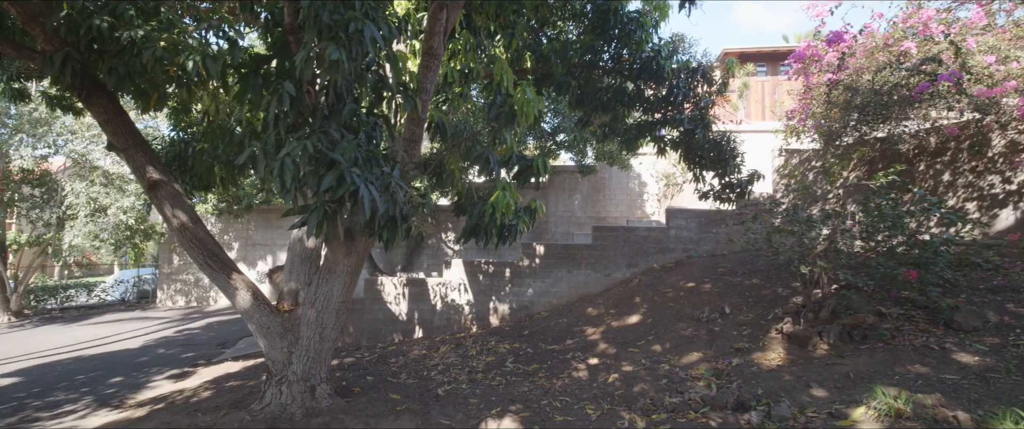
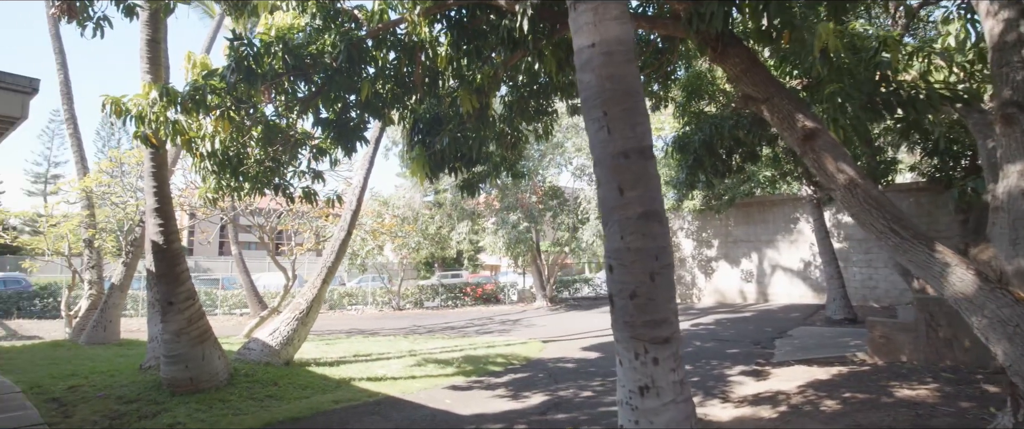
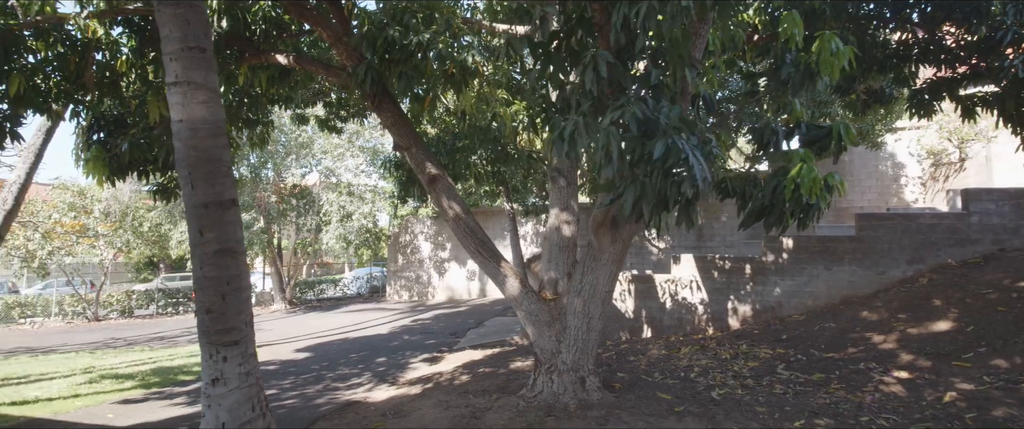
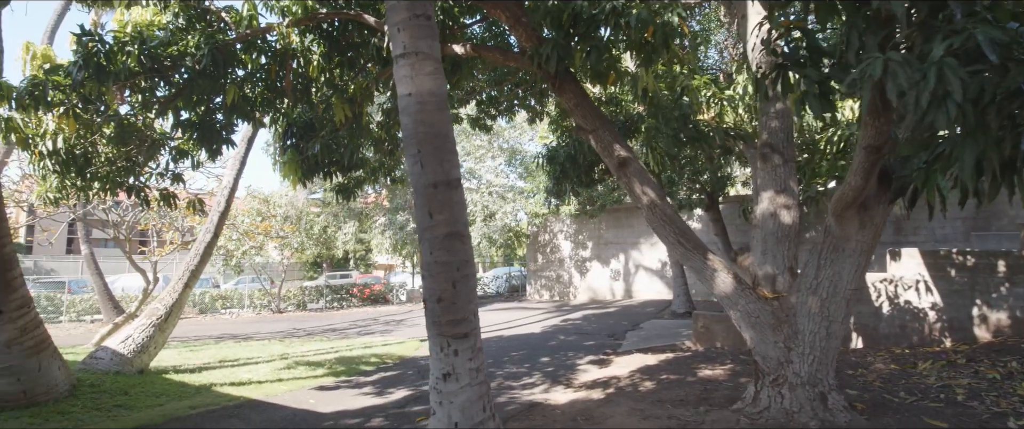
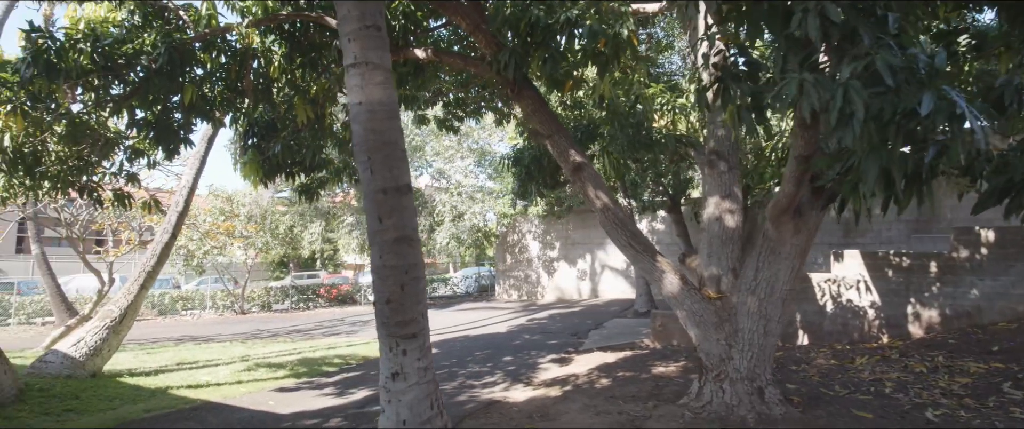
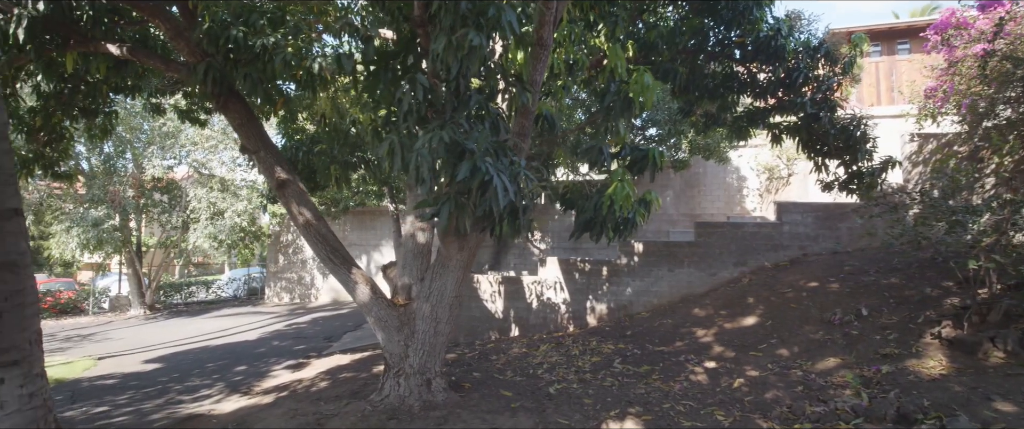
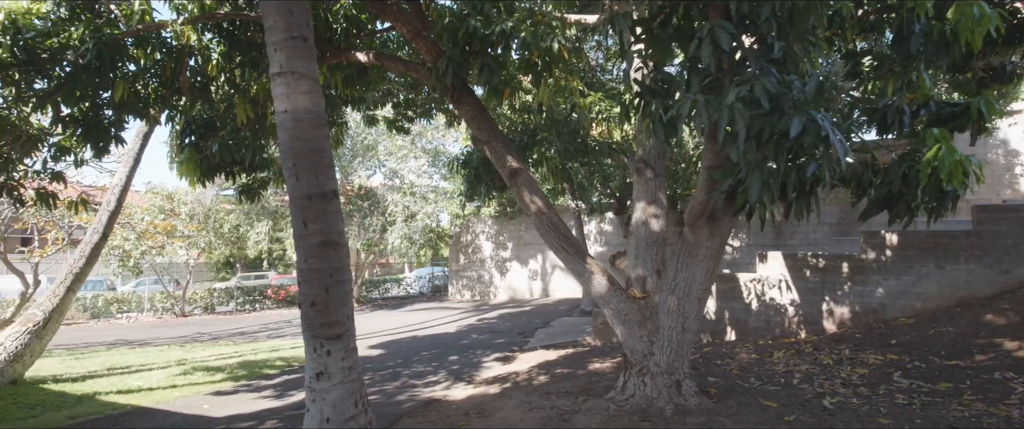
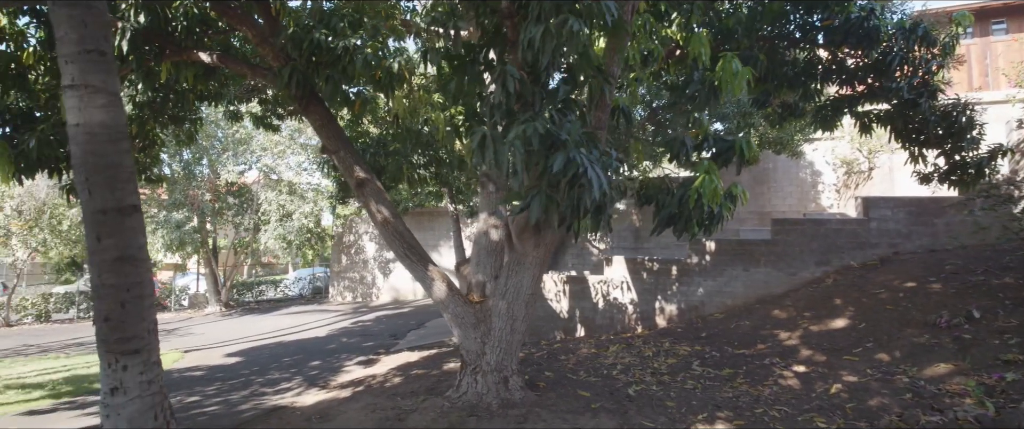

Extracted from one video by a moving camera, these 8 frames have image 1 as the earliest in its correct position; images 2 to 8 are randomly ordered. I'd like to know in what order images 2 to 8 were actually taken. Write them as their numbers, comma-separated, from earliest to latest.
6, 8, 3, 7, 5, 4, 2
